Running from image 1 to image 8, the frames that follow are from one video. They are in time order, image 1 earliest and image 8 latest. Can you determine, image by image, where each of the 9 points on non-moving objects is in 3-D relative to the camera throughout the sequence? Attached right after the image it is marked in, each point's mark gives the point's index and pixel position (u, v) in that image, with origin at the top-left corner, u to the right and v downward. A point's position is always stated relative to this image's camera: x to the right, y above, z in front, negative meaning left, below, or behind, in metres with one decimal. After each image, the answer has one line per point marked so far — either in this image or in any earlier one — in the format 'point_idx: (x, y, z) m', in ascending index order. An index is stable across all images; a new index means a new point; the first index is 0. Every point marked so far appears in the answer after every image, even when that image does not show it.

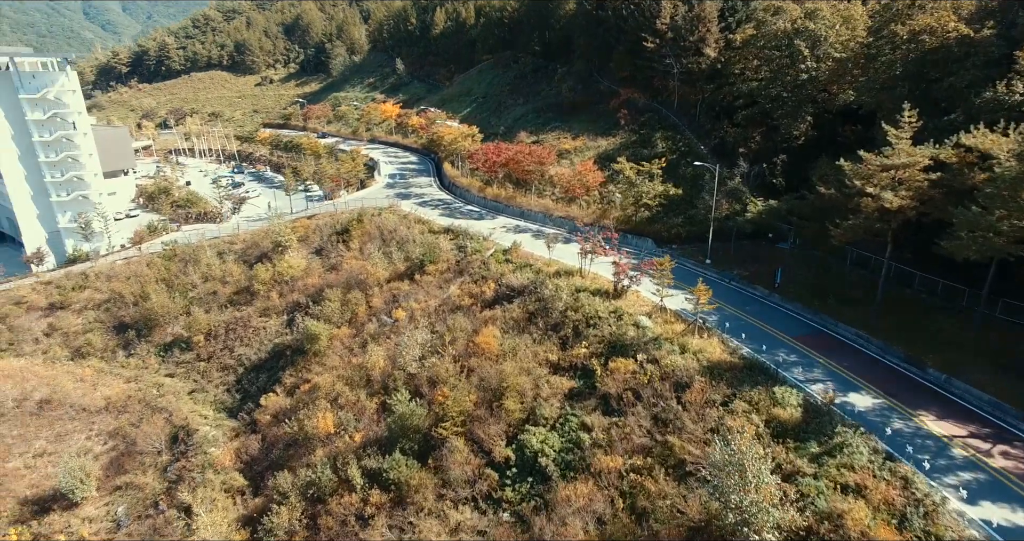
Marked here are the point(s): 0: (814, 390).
0: (+9.6, -3.8, +19.2) m
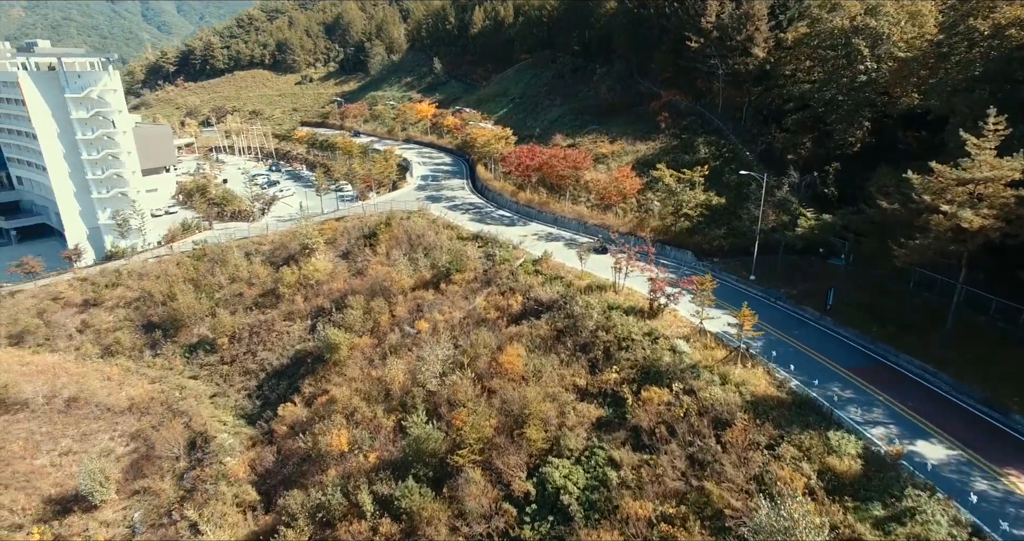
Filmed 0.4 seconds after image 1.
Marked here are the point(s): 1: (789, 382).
0: (+10.2, -4.6, +17.0) m
1: (+9.0, -3.6, +19.6) m
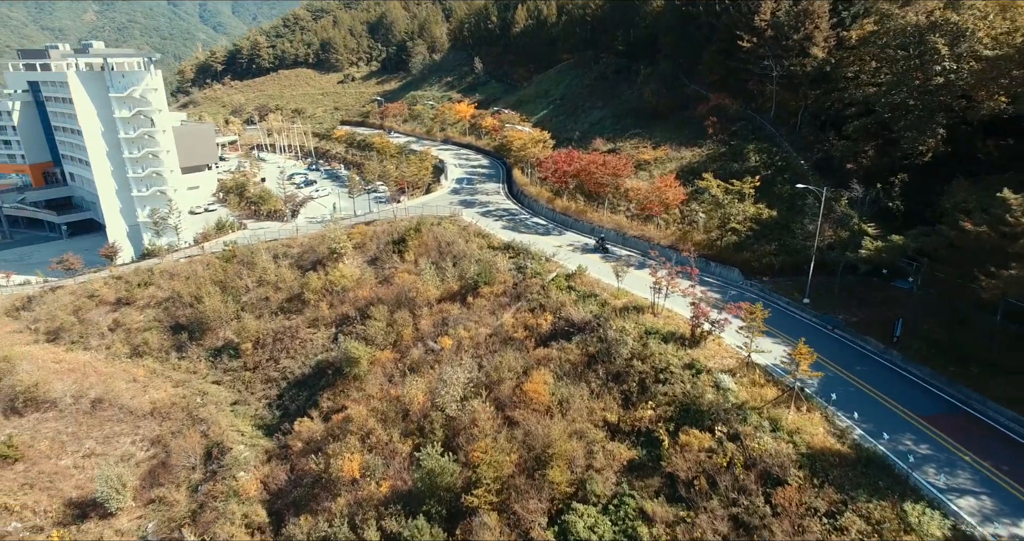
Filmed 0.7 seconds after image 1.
0: (+10.6, -5.6, +14.4) m
1: (+9.6, -4.5, +17.1) m
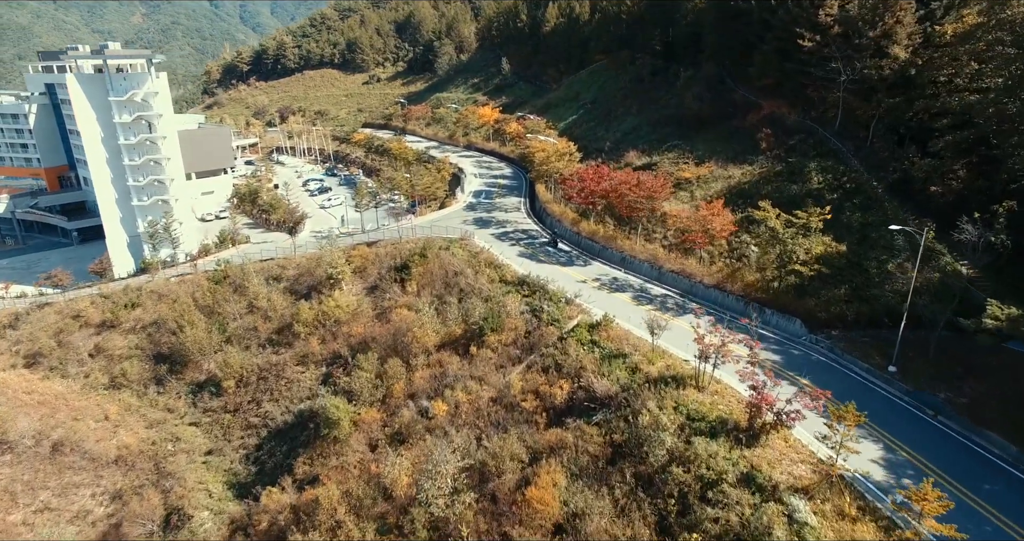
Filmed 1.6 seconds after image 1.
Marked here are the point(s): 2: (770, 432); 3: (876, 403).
0: (+10.2, -7.6, +8.8) m
1: (+9.3, -6.6, +11.5) m
2: (+7.2, -4.5, +16.8) m
3: (+11.5, -4.2, +19.1) m
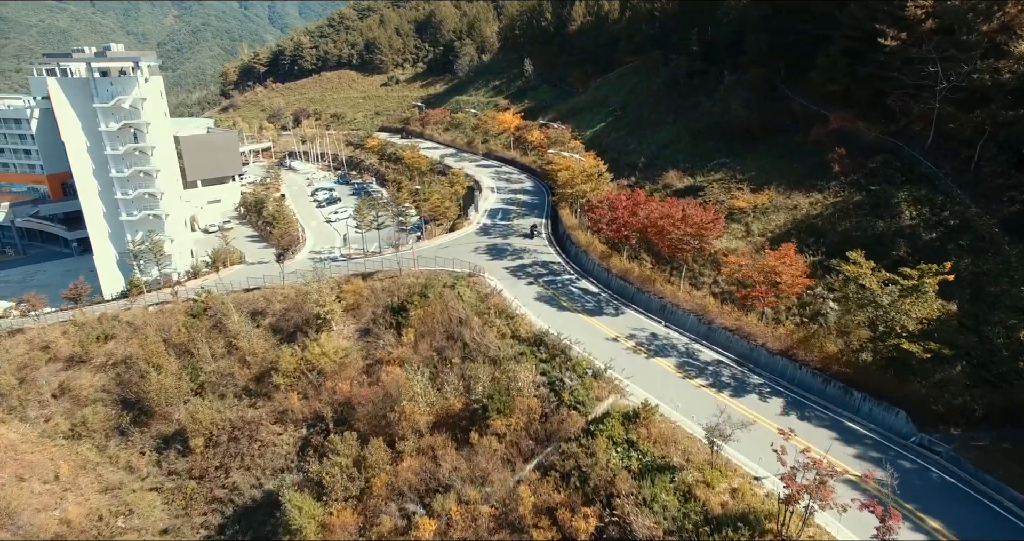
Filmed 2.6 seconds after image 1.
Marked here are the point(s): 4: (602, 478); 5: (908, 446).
0: (+9.8, -9.9, +2.9) m
1: (+9.1, -8.8, +5.6) m
2: (+7.2, -6.7, +11.0) m
3: (+11.6, -6.5, +13.1) m
4: (+2.4, -5.5, +16.2) m
5: (+11.2, -5.1, +17.1) m
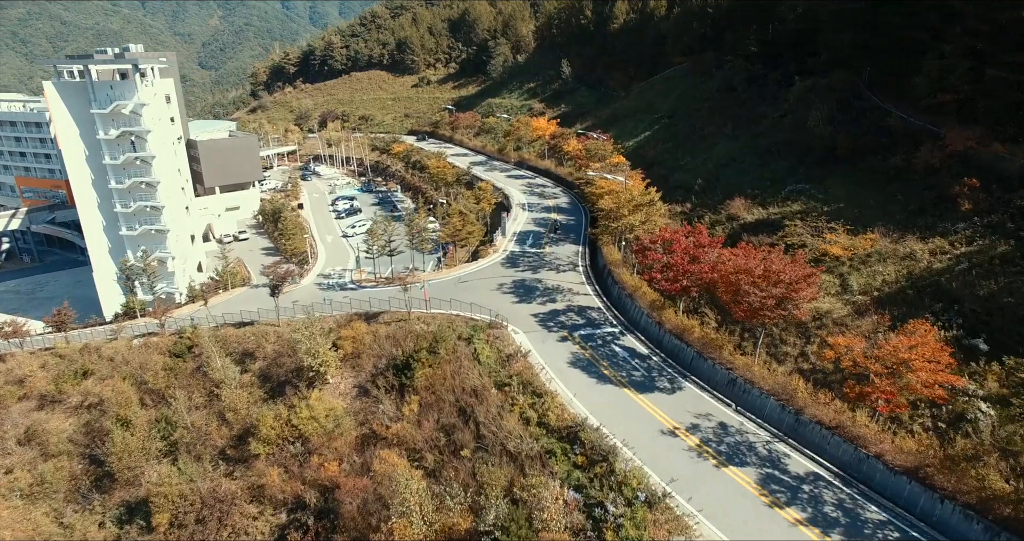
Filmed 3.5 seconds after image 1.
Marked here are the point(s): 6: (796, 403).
0: (+9.3, -12.2, -3.1) m
1: (+8.7, -11.1, -0.3) m
2: (+7.2, -8.9, +5.1) m
3: (+11.7, -8.8, +7.0) m
4: (+2.7, -7.7, +10.6) m
5: (+11.6, -7.4, +11.0) m
6: (+8.5, -4.0, +17.9) m
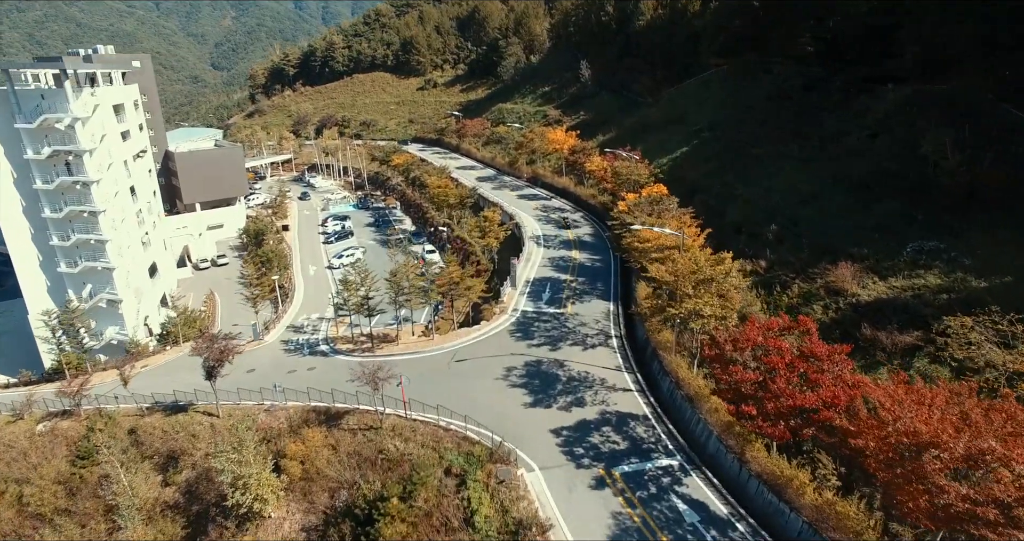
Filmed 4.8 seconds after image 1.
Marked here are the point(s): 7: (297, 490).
0: (+9.0, -15.3, -11.2) m
1: (+8.5, -14.2, -8.4) m
2: (+7.0, -12.0, -2.9) m
3: (+11.6, -11.9, -1.1) m
4: (+2.7, -10.7, +2.6) m
5: (+11.6, -10.5, +2.8) m
6: (+8.7, -7.1, +9.9) m
7: (-7.0, -7.2, +19.6) m
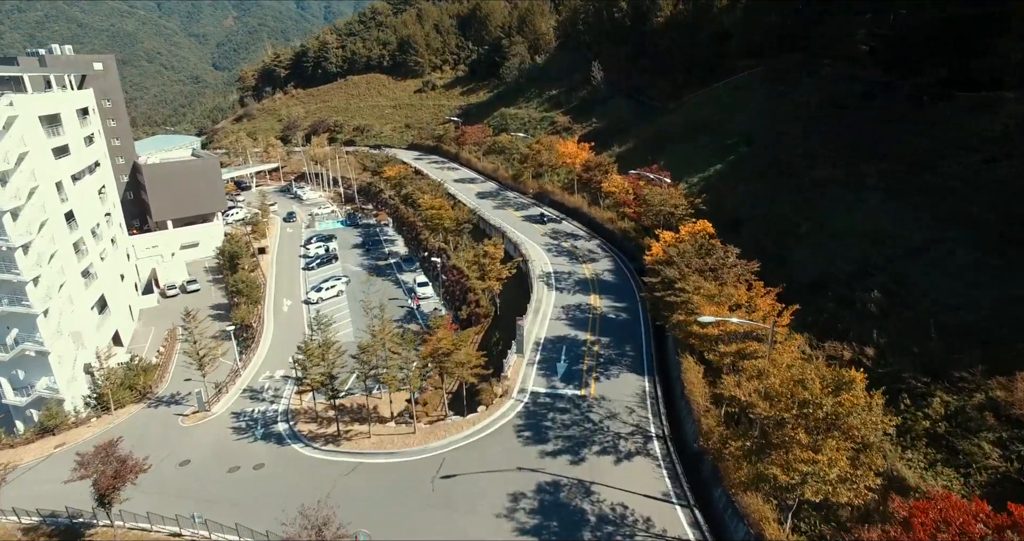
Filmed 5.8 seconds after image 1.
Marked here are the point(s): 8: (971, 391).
0: (+9.0, -17.8, -17.7) m
1: (+8.5, -16.6, -15.0) m
2: (+7.1, -14.5, -9.5) m
3: (+11.7, -14.3, -7.7) m
4: (+2.8, -13.2, -3.9) m
5: (+11.7, -12.9, -3.7) m
6: (+8.8, -9.5, +3.3) m
7: (-6.9, -9.6, +13.1) m
8: (+10.9, -2.1, +15.0) m
